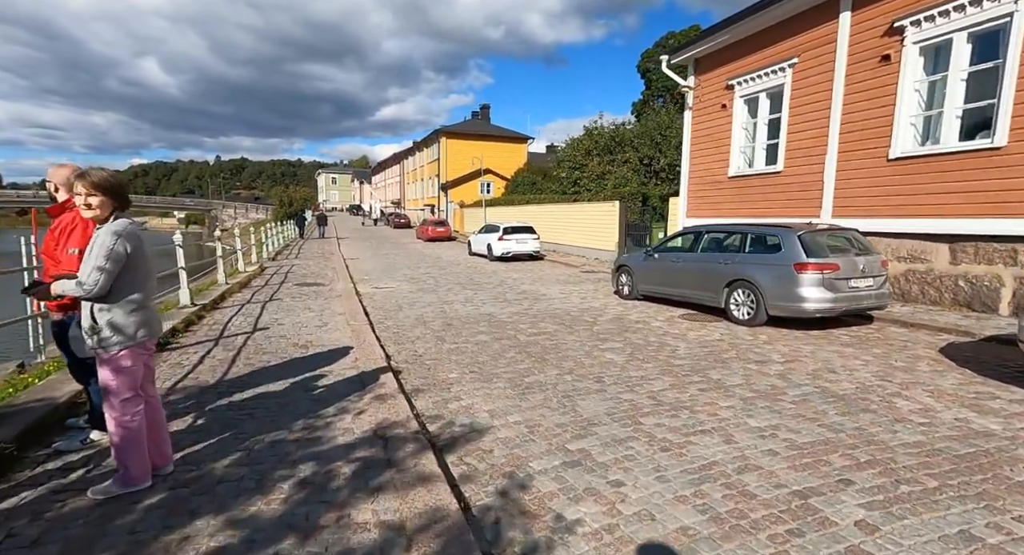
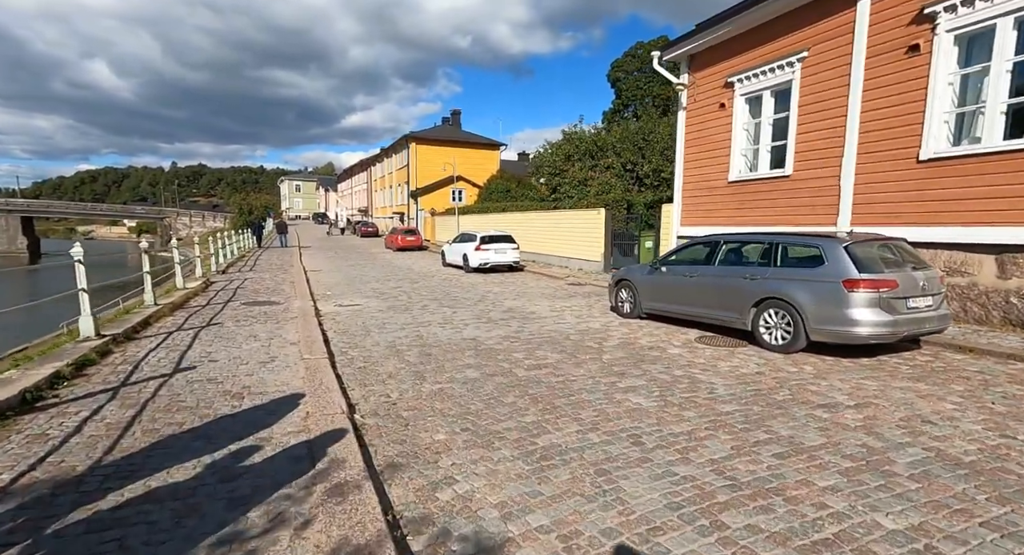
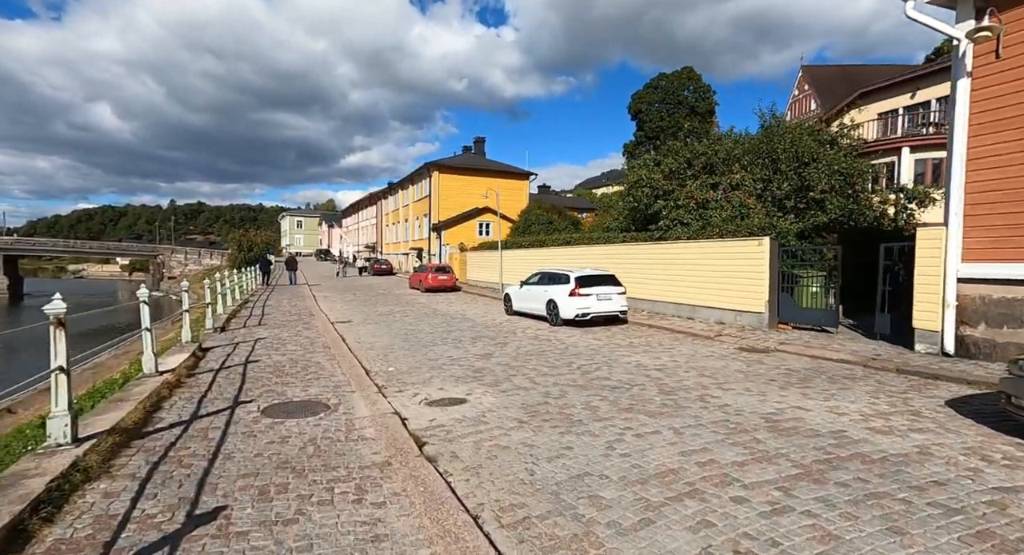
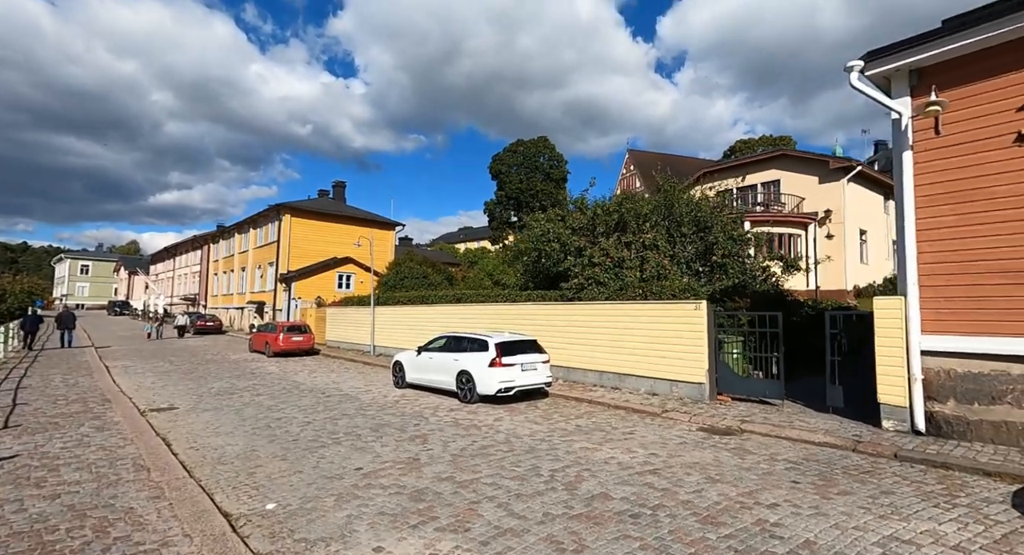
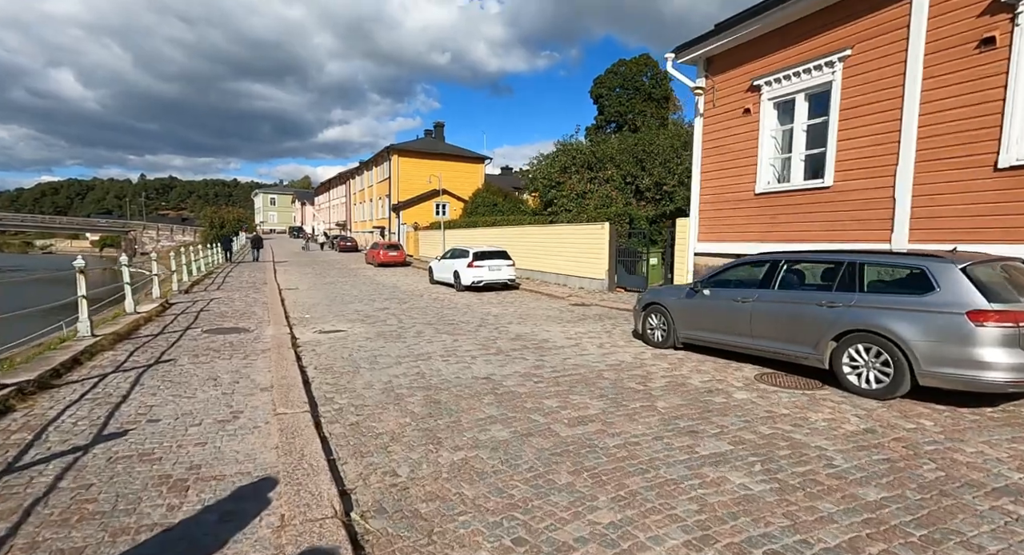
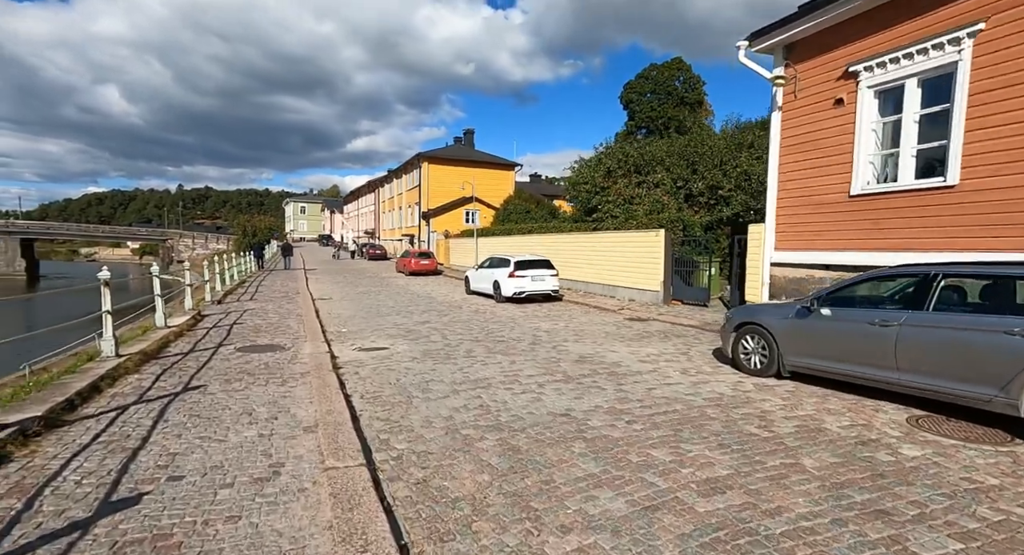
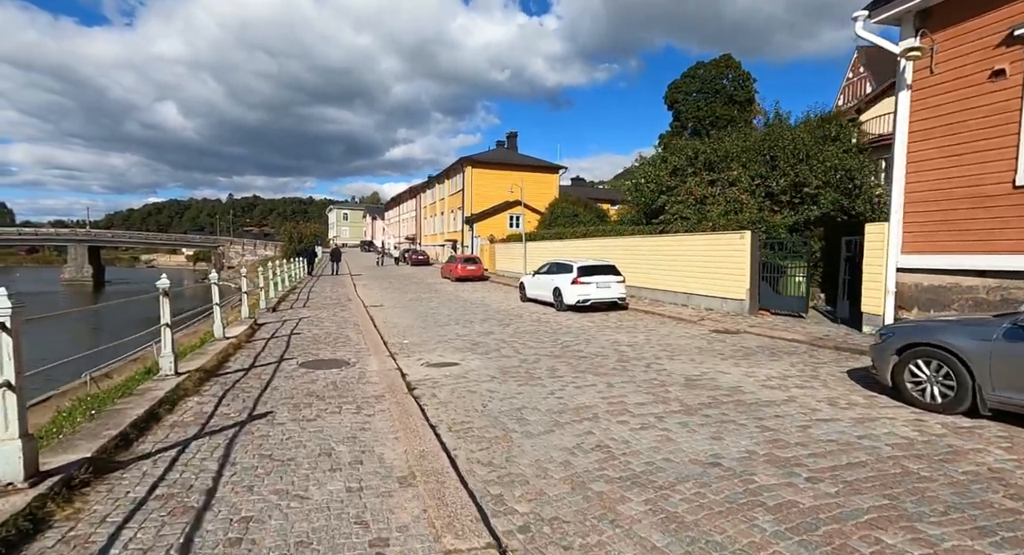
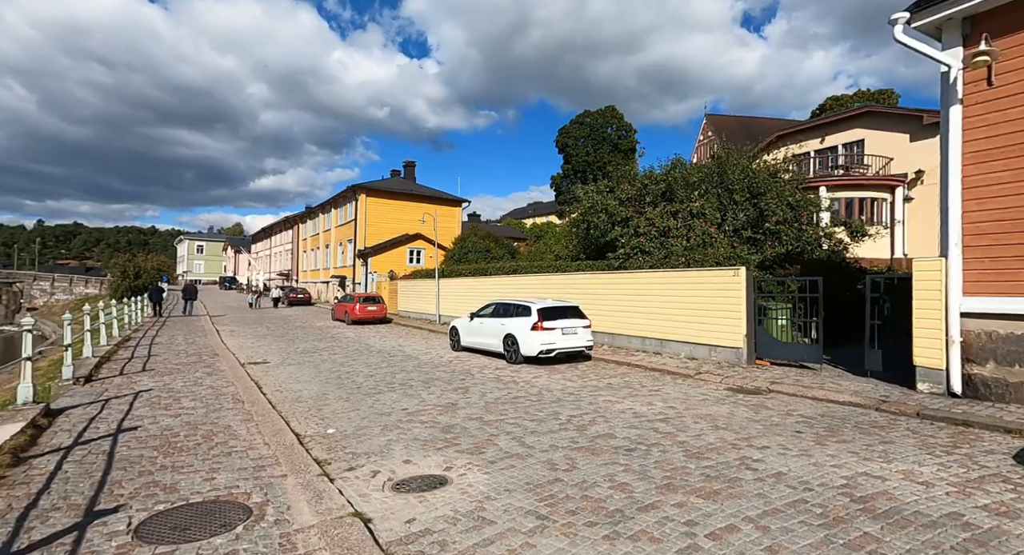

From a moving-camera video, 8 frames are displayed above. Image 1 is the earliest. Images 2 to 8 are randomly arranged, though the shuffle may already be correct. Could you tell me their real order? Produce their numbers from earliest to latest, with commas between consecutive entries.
2, 5, 6, 7, 3, 8, 4
